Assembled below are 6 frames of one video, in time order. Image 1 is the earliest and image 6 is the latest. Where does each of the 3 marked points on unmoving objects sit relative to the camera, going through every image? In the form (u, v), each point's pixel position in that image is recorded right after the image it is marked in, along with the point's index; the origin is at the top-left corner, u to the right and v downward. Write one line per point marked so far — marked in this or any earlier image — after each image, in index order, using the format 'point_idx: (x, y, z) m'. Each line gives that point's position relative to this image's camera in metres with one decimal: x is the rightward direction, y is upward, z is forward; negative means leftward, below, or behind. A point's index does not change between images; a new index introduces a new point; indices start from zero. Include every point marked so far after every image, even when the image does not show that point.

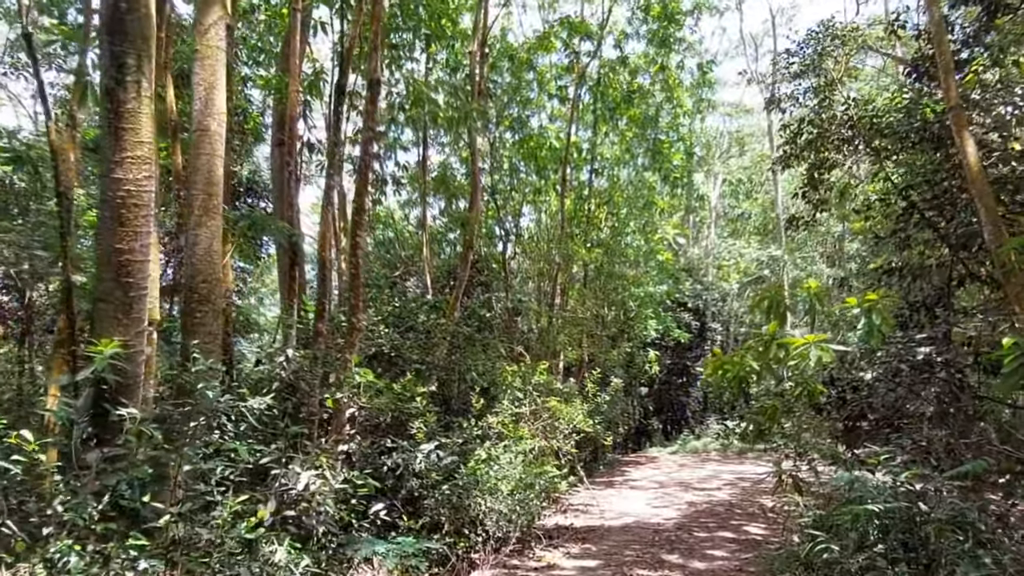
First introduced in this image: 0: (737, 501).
0: (+1.7, -1.6, +7.9) m
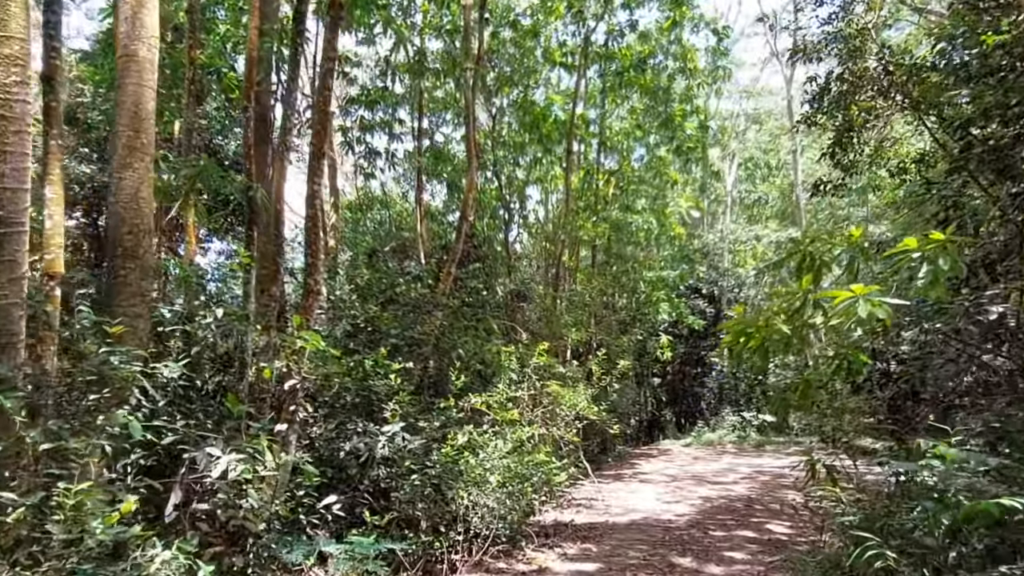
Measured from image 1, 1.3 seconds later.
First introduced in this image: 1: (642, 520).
0: (+1.6, -1.4, +7.2) m
1: (+0.7, -1.3, +5.9) m
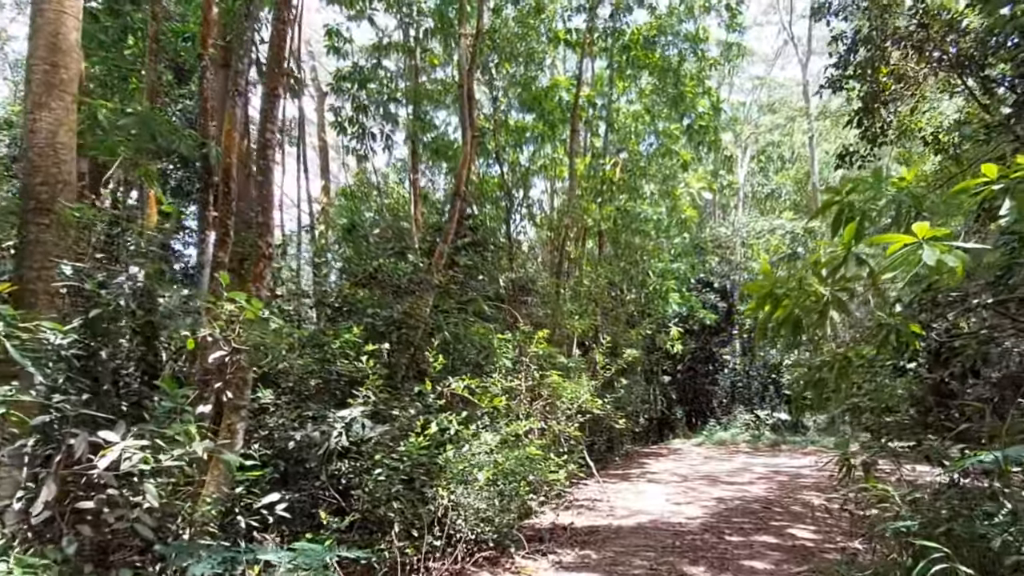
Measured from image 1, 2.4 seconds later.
0: (+1.6, -1.3, +6.6) m
1: (+0.7, -1.2, +5.4) m
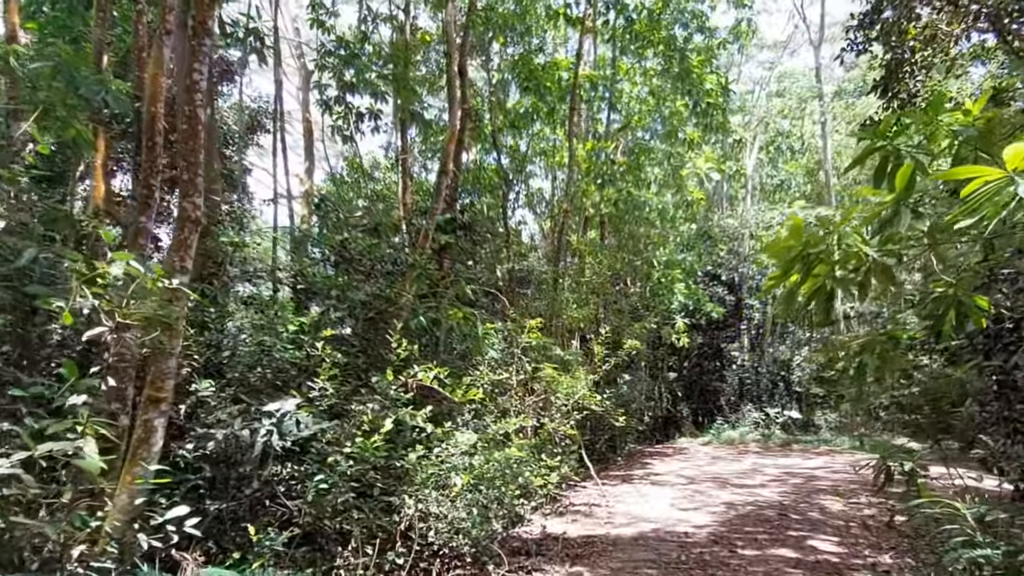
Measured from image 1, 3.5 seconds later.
0: (+1.6, -1.2, +6.0) m
1: (+0.6, -1.1, +4.8) m
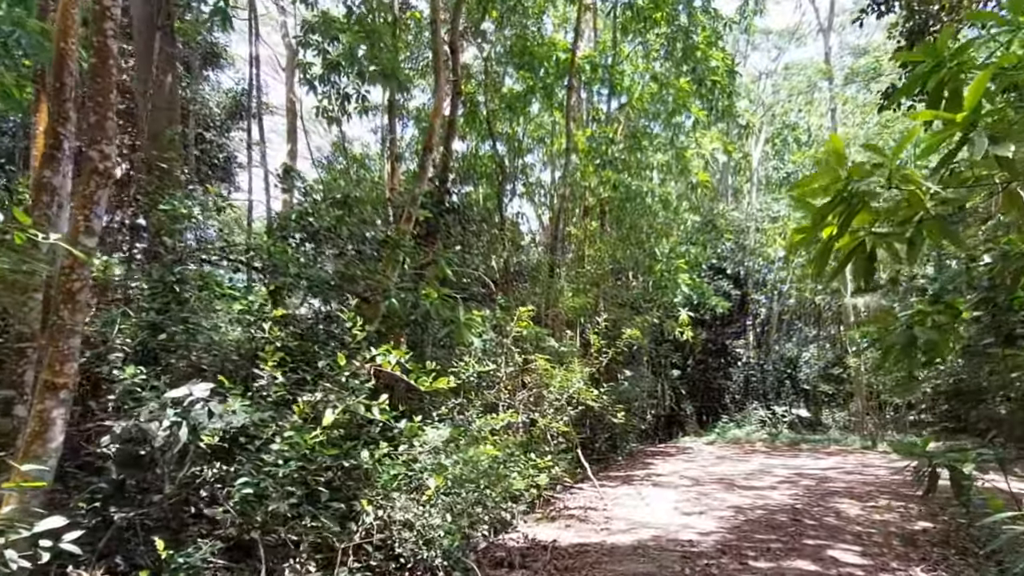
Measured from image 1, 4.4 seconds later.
0: (+1.5, -1.1, +5.5) m
1: (+0.6, -1.0, +4.3) m
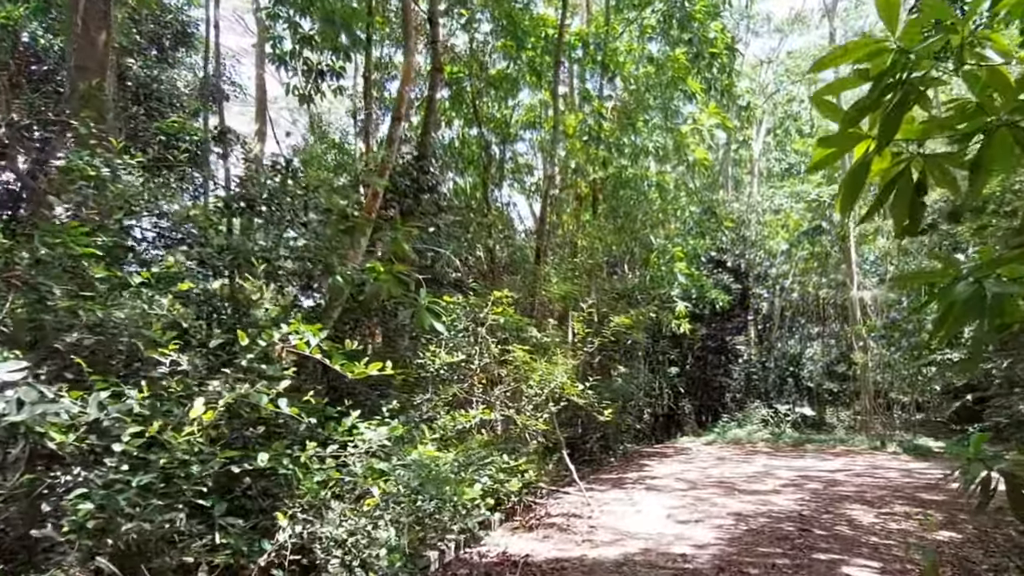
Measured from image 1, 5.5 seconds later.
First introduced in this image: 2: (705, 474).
0: (+1.4, -1.1, +5.0) m
1: (+0.5, -1.0, +3.8) m
2: (+1.3, -1.3, +7.3) m
